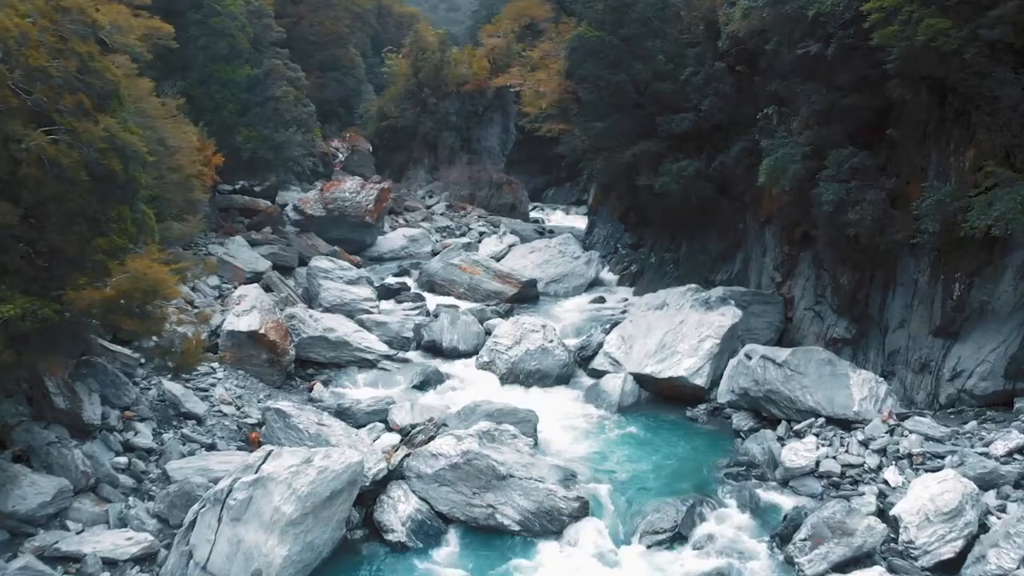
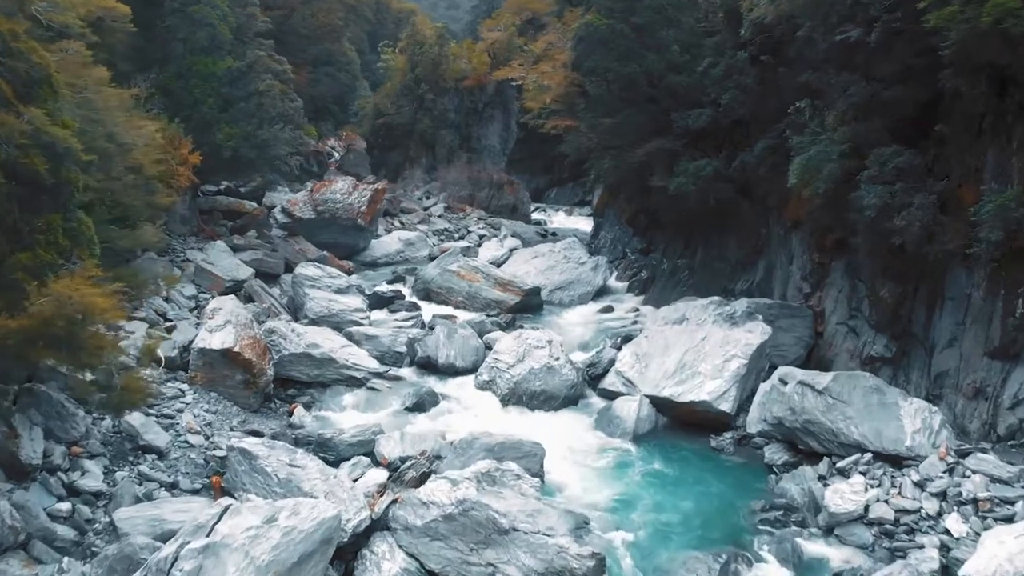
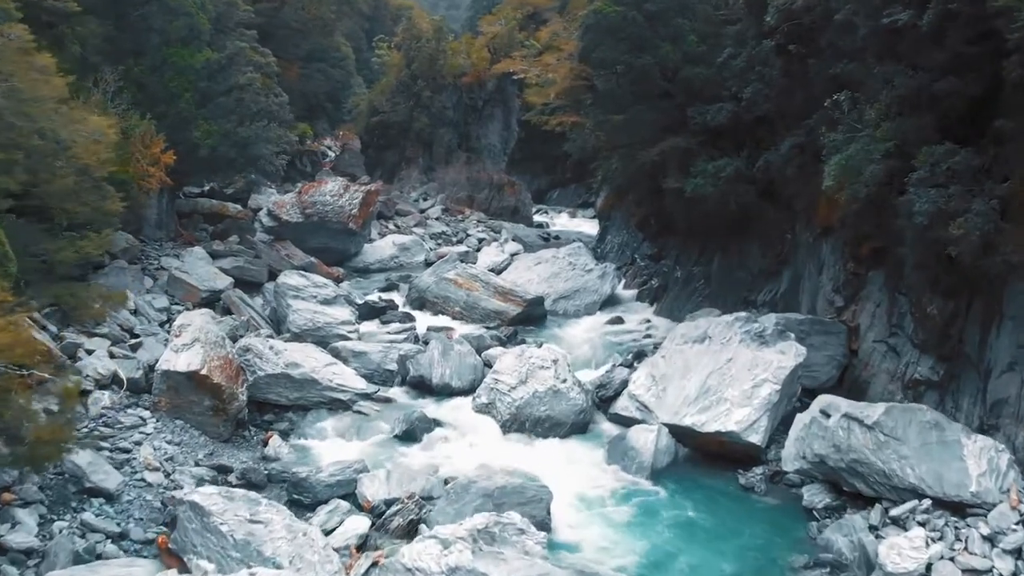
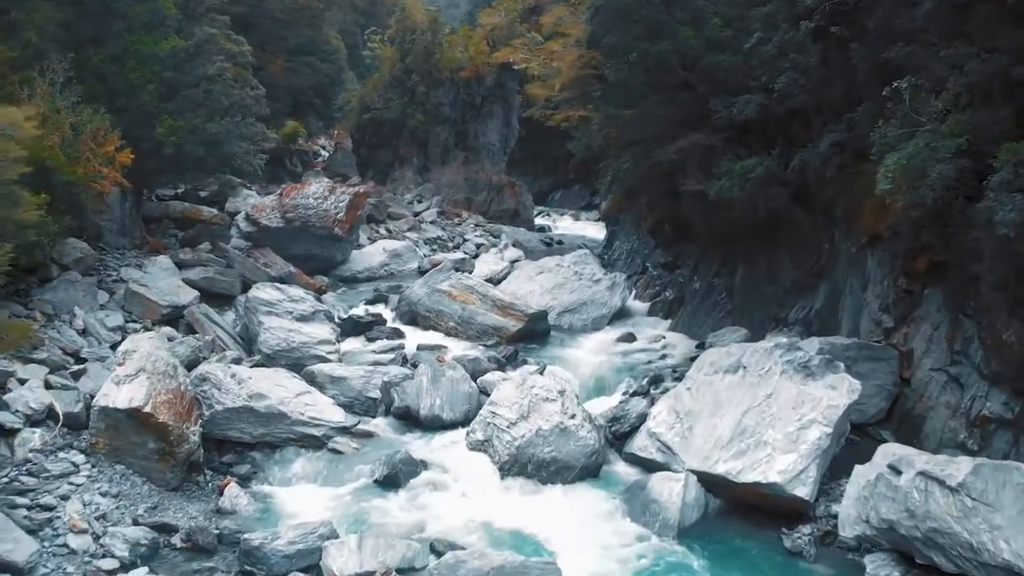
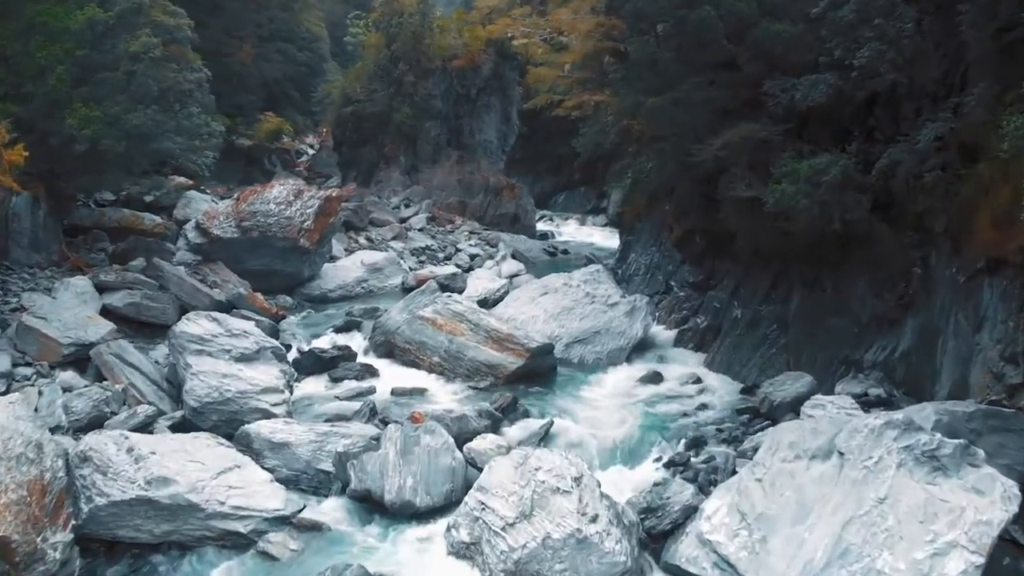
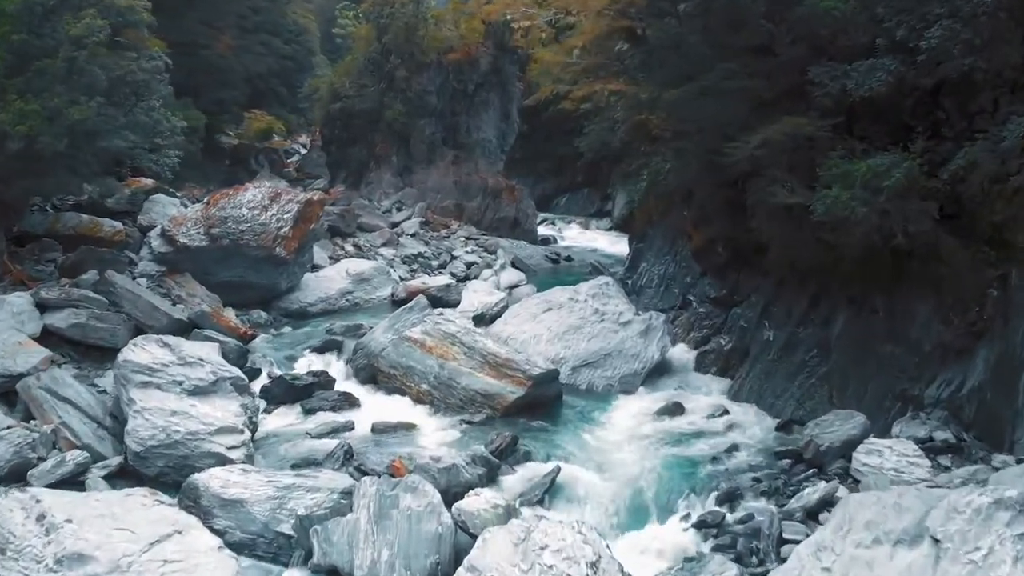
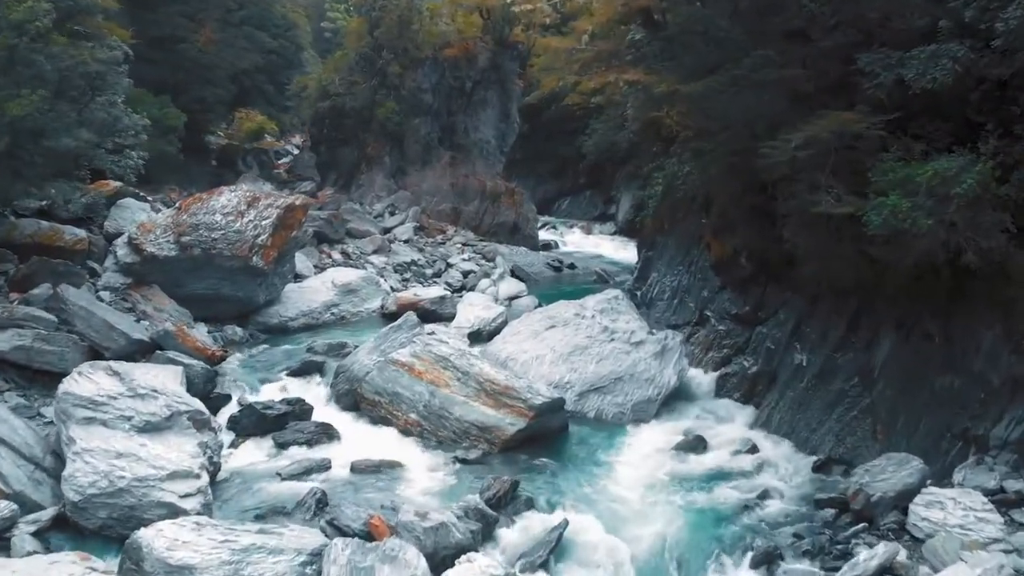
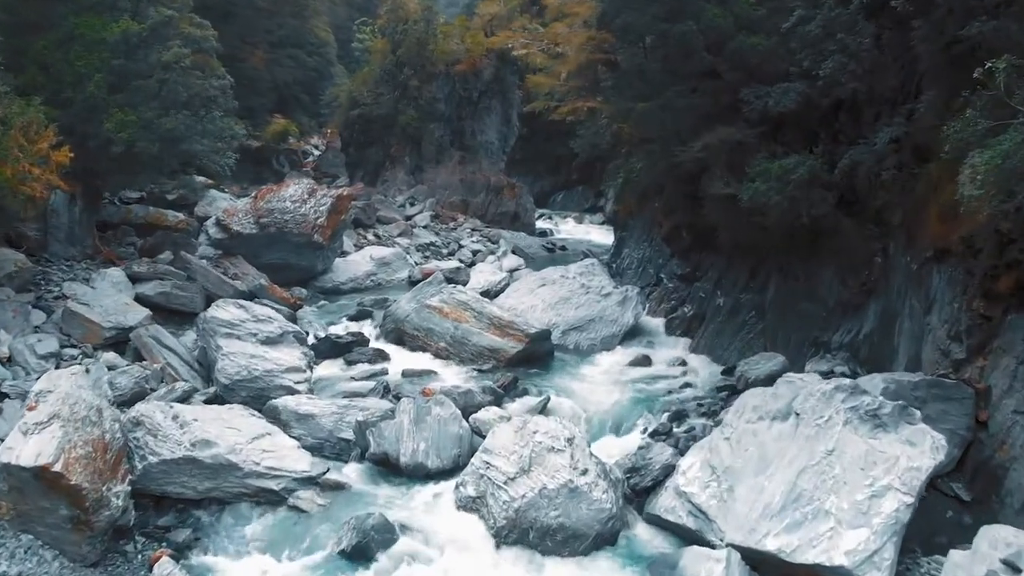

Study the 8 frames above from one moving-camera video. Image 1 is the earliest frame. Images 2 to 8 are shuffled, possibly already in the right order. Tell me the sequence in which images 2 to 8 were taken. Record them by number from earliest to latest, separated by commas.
2, 3, 4, 8, 5, 6, 7
